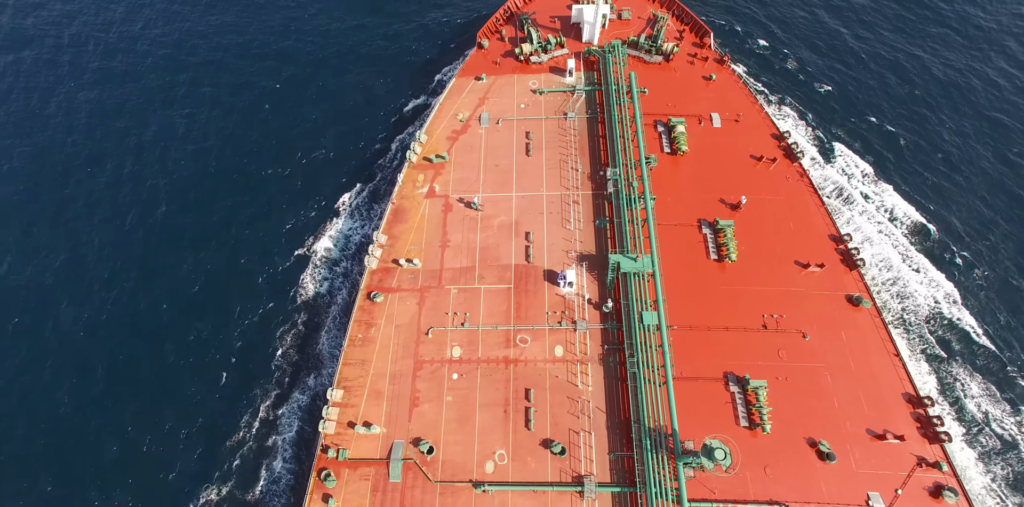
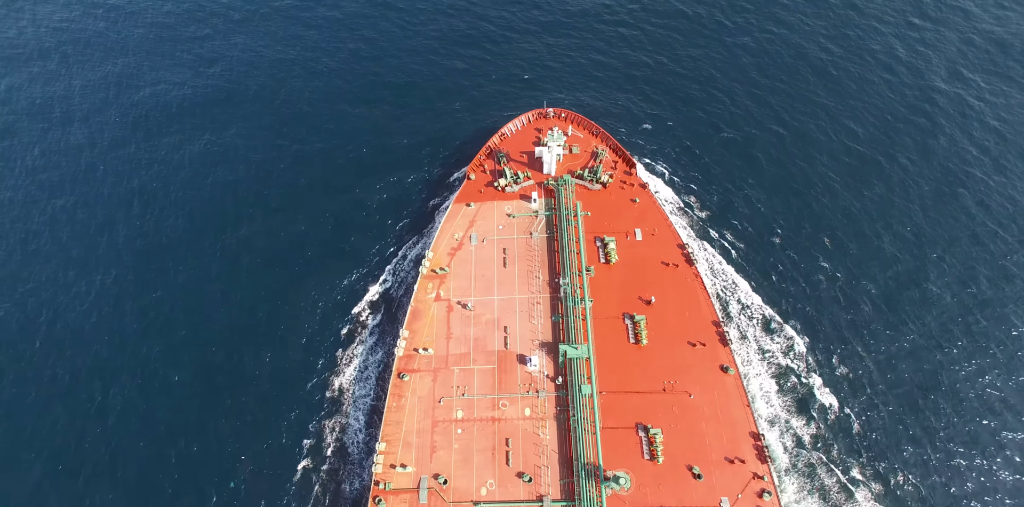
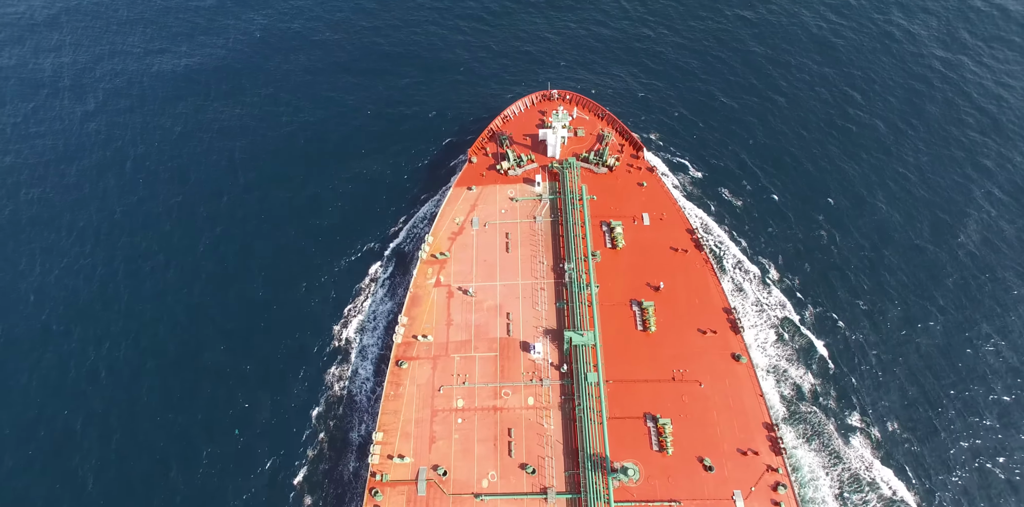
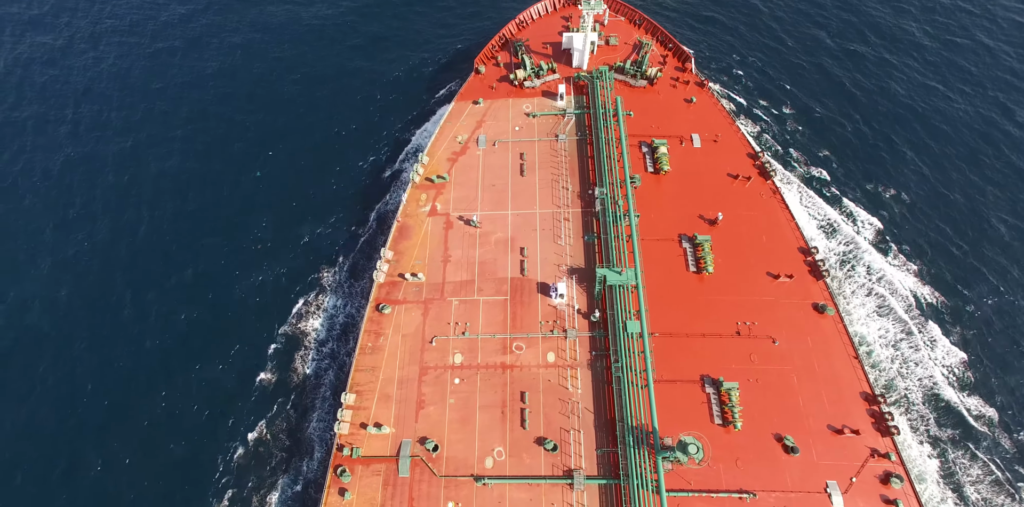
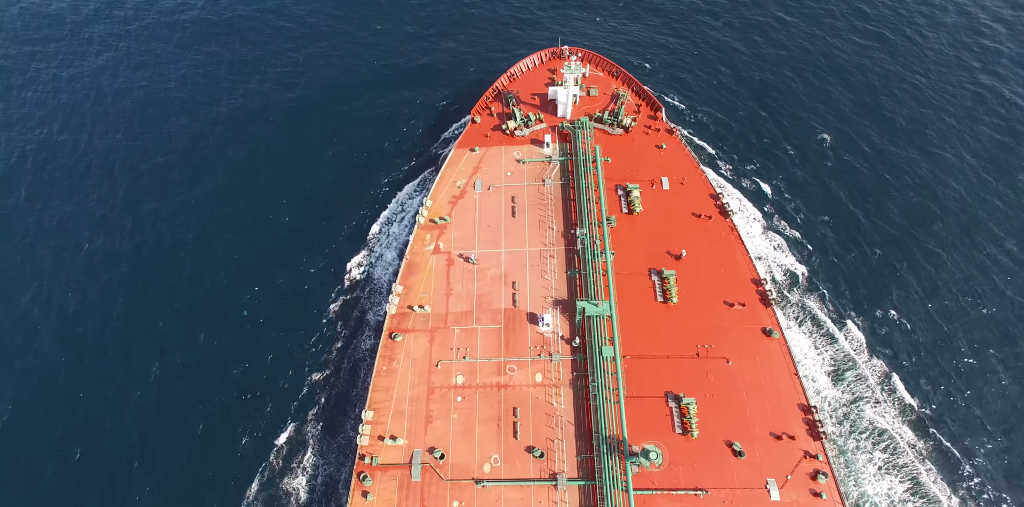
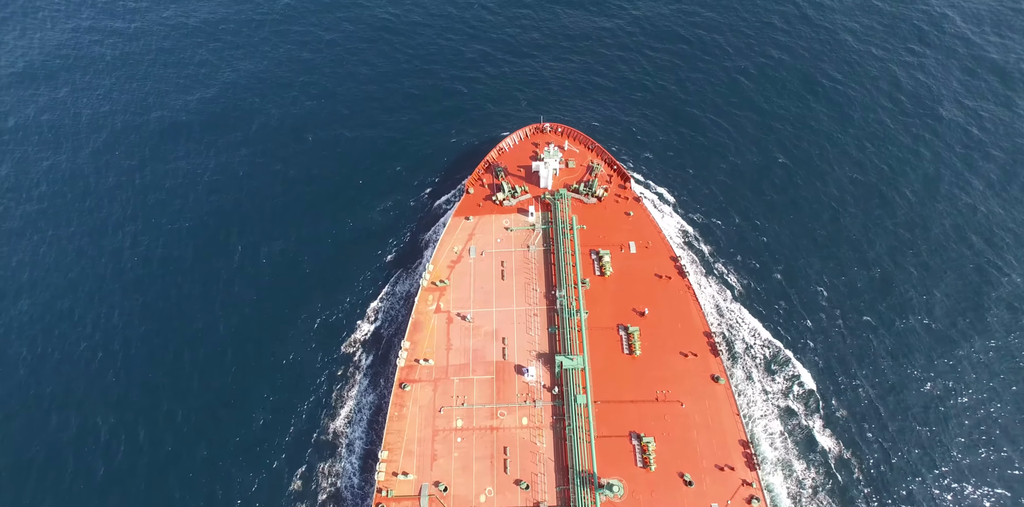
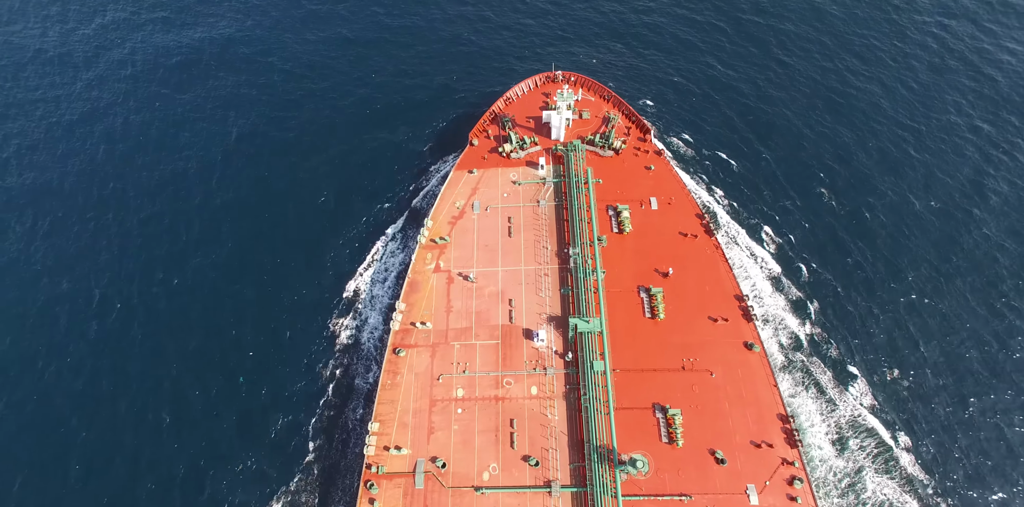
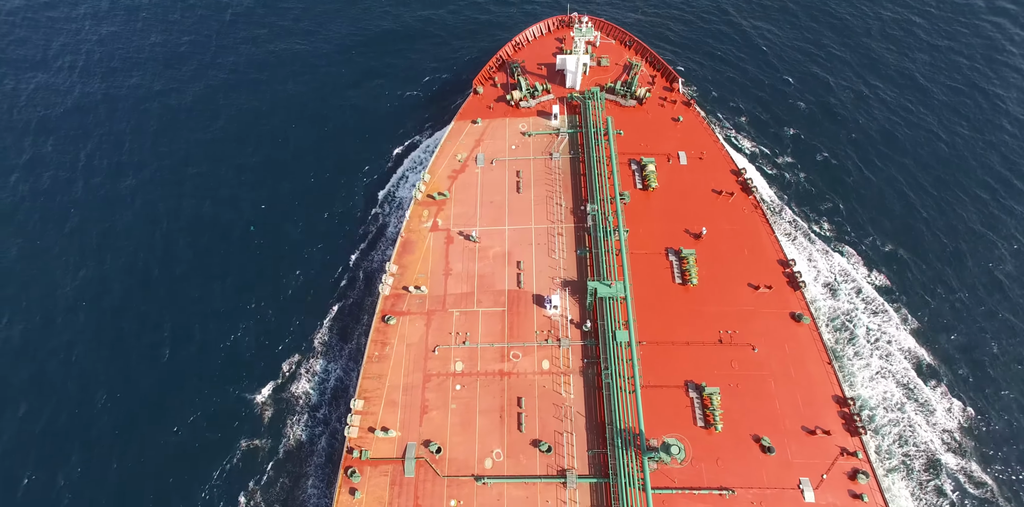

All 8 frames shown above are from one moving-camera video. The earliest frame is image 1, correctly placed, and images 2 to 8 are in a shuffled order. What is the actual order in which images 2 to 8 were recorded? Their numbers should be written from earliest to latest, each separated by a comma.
4, 8, 5, 7, 3, 2, 6
